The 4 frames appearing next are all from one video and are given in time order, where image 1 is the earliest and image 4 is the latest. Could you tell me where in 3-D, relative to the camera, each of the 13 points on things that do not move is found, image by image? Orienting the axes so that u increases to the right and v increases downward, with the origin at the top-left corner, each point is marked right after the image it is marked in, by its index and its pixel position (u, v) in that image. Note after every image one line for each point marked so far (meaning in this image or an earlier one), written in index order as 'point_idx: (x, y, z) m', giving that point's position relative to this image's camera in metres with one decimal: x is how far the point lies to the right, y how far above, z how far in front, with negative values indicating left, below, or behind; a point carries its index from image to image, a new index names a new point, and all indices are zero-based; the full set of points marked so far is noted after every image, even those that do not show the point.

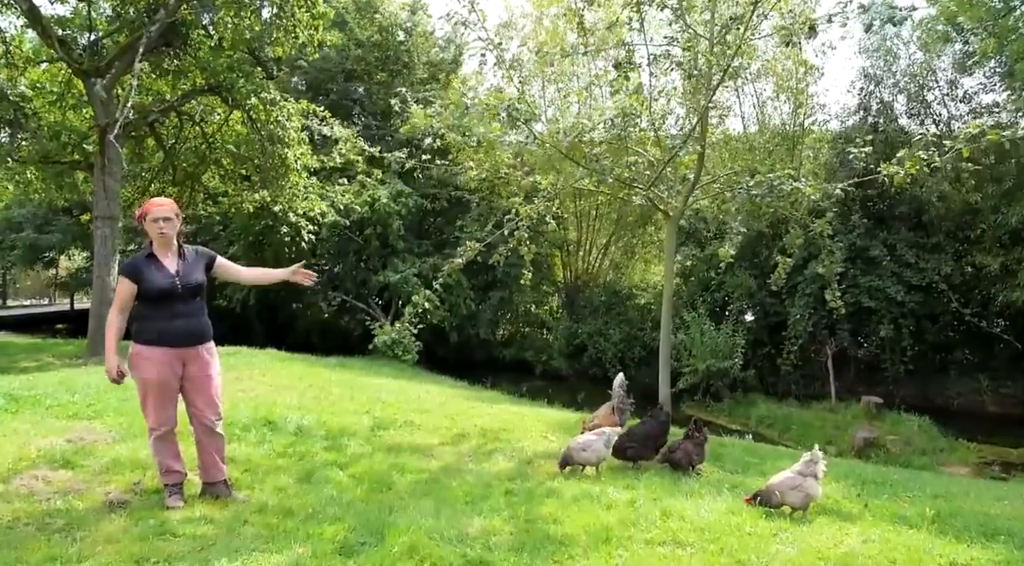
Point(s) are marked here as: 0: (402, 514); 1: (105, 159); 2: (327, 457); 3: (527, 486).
0: (-0.7, -1.5, +5.1) m
1: (-6.8, +2.1, +13.5) m
2: (-1.5, -1.5, +6.8) m
3: (+0.1, -1.5, +6.0) m
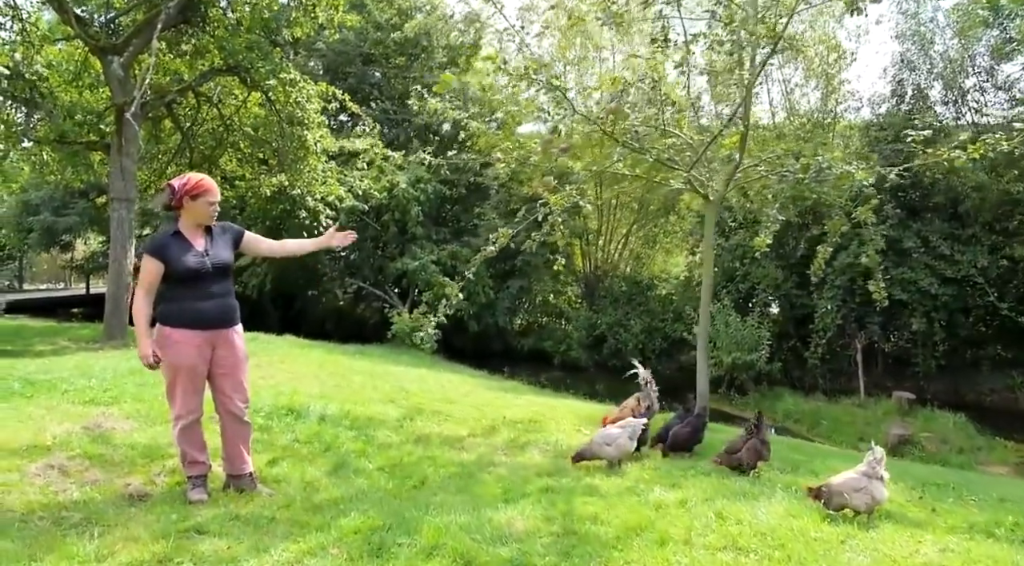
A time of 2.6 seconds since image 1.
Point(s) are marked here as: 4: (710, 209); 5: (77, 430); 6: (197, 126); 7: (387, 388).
0: (-0.4, -1.4, +4.8) m
1: (-6.4, +2.4, +13.2) m
2: (-1.3, -1.3, +6.5) m
3: (+0.4, -1.4, +5.6) m
4: (+2.5, +0.9, +9.8) m
5: (-3.3, -1.1, +6.1) m
6: (-6.0, +3.0, +15.4) m
7: (-1.5, -1.3, +9.7) m
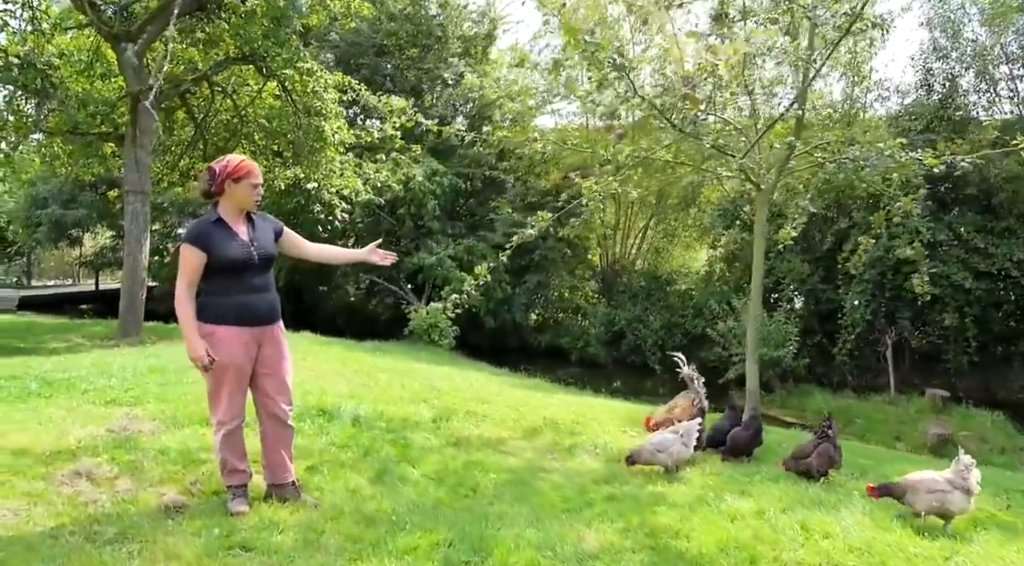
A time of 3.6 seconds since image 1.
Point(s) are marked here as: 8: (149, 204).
0: (-0.1, -1.3, +4.4) m
1: (-6.0, +2.5, +12.8) m
2: (-0.9, -1.3, +6.1) m
3: (+0.8, -1.4, +5.3) m
4: (+2.9, +1.0, +9.4) m
5: (-2.9, -1.1, +5.8) m
6: (-5.6, +3.1, +15.0) m
7: (-1.1, -1.2, +9.3) m
8: (-5.9, +1.3, +13.0) m
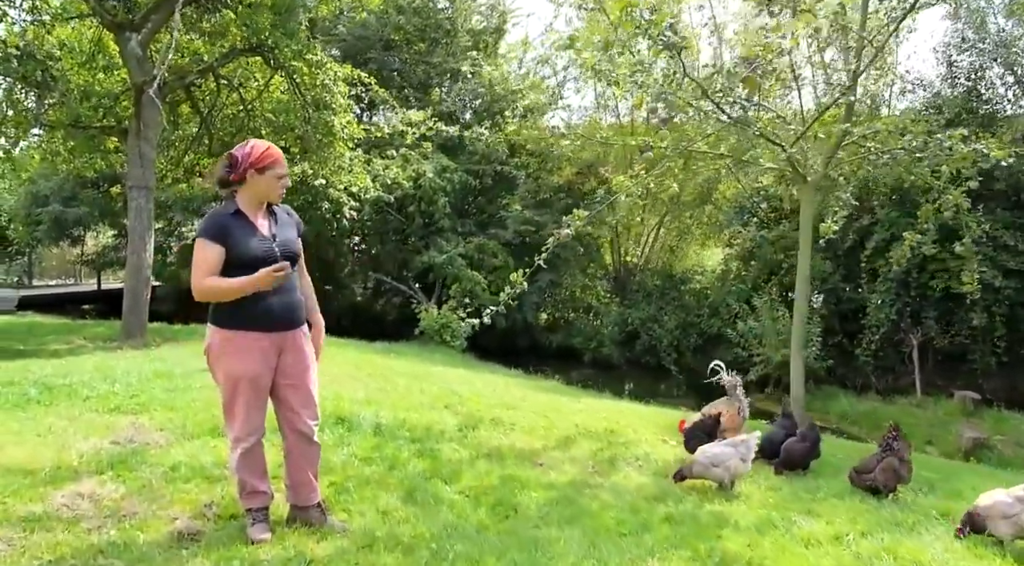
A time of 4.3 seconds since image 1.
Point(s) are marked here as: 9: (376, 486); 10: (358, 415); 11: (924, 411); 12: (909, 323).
0: (+0.2, -1.3, +3.9) m
1: (-5.7, +2.5, +12.4) m
2: (-0.6, -1.3, +5.6) m
3: (+1.0, -1.4, +4.8) m
4: (+3.1, +1.0, +8.9) m
5: (-2.7, -1.1, +5.3) m
6: (-5.3, +3.1, +14.5) m
7: (-0.8, -1.2, +8.8) m
8: (-5.6, +1.3, +12.5) m
9: (-0.9, -1.3, +5.0) m
10: (-1.3, -1.1, +7.0) m
11: (+7.6, -2.4, +14.8) m
12: (+8.3, -0.8, +16.8) m
